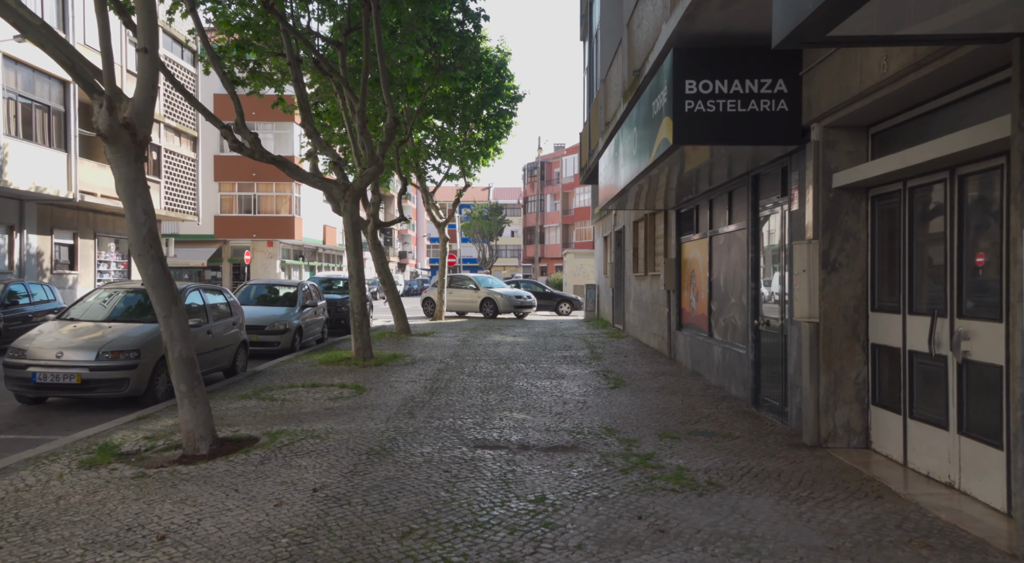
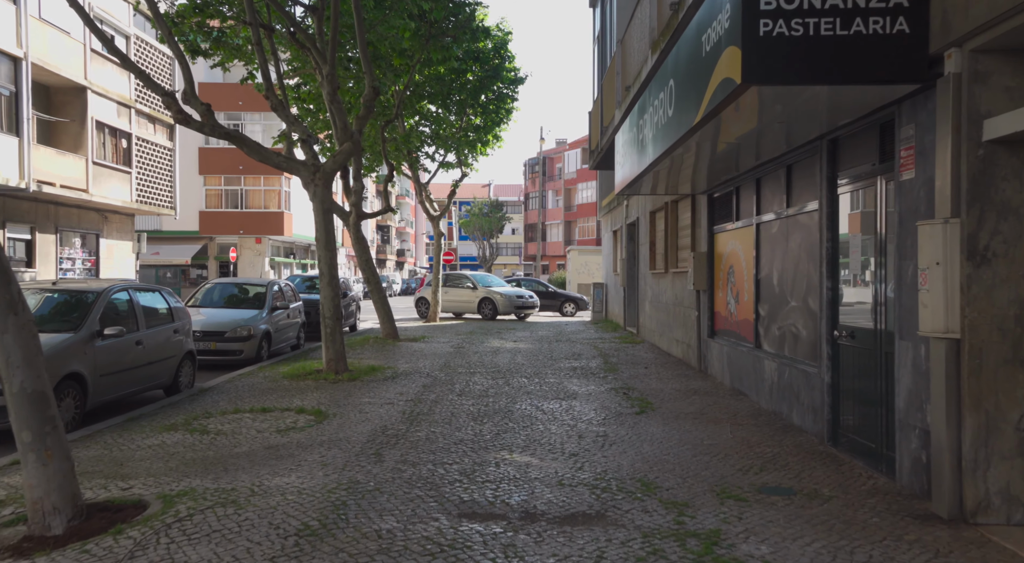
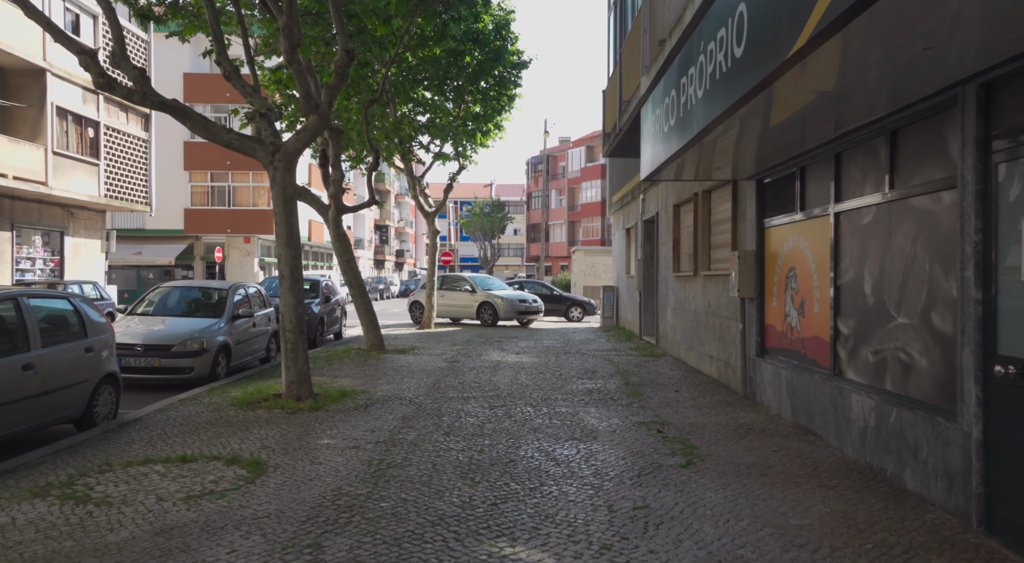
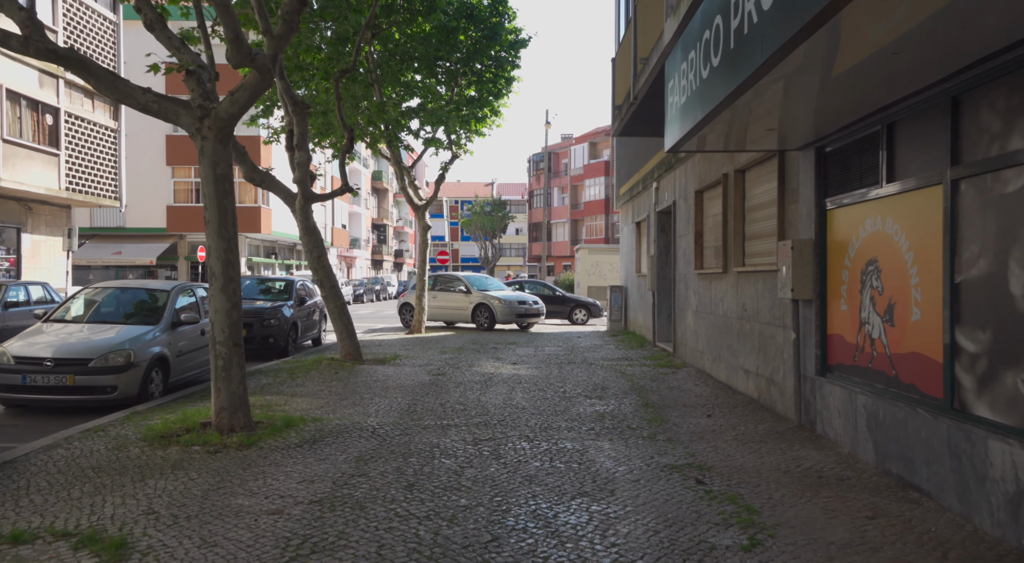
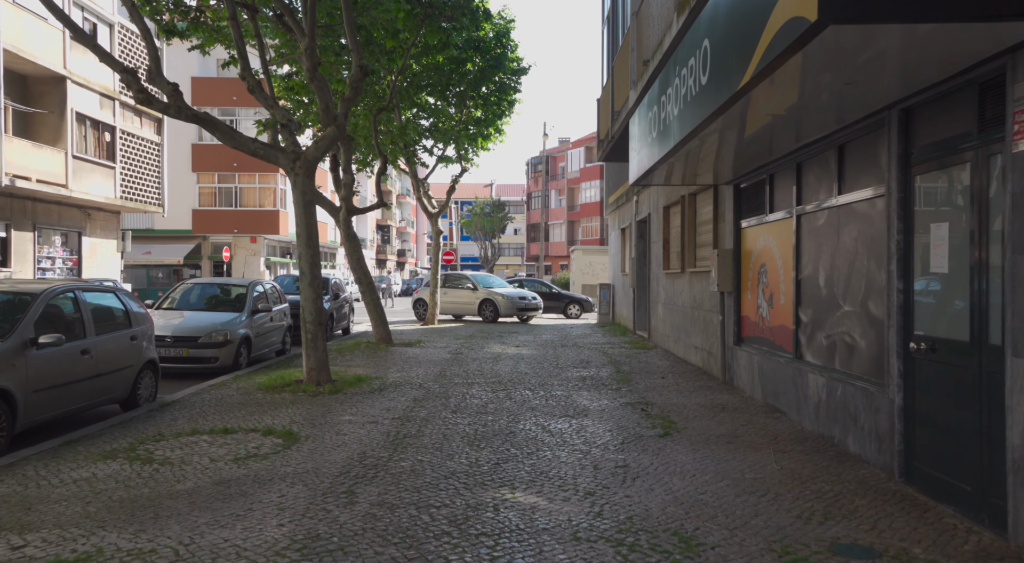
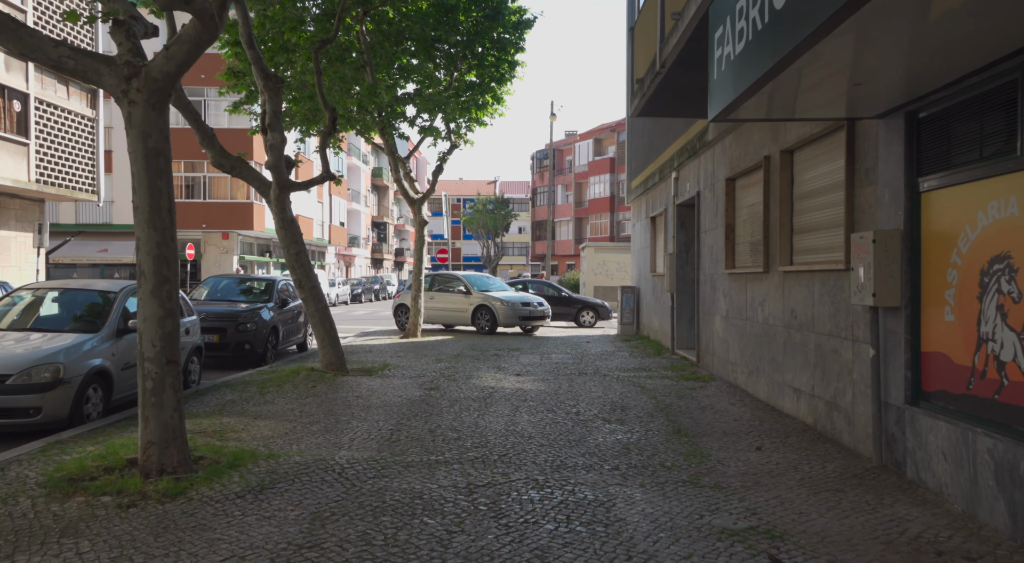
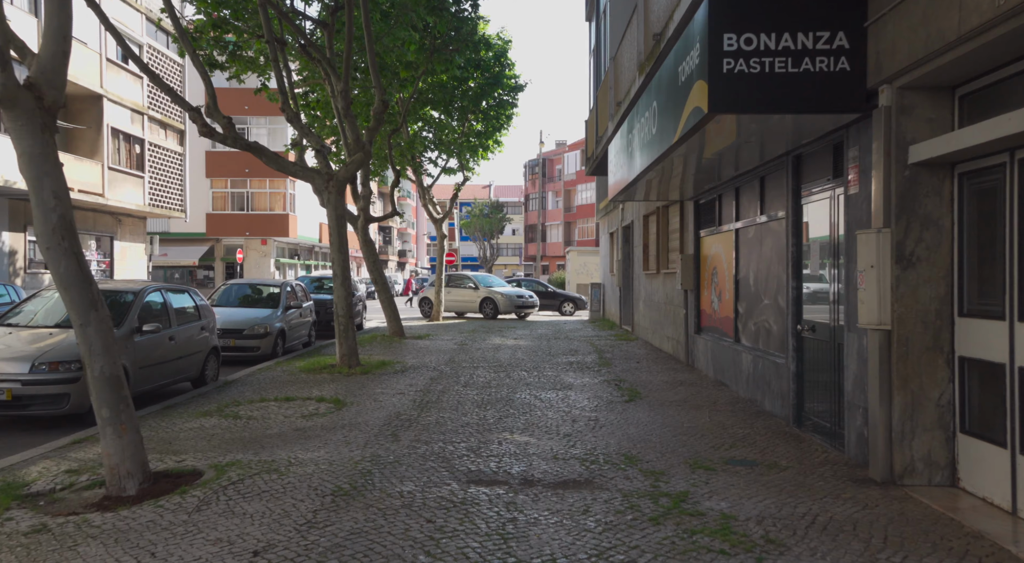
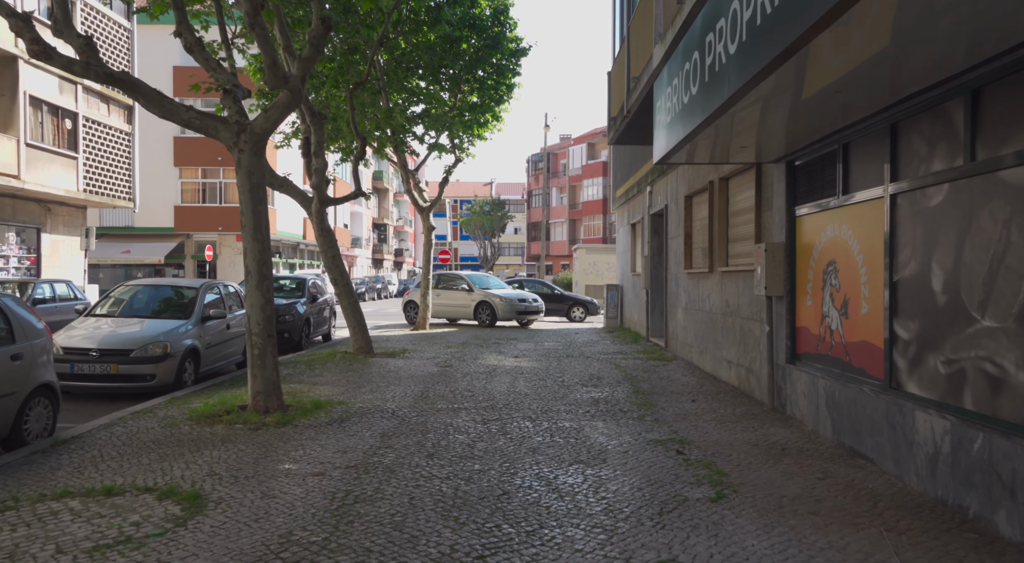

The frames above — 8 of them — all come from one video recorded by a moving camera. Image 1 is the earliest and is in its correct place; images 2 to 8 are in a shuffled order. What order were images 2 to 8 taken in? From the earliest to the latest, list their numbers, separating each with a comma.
7, 2, 5, 3, 8, 4, 6
